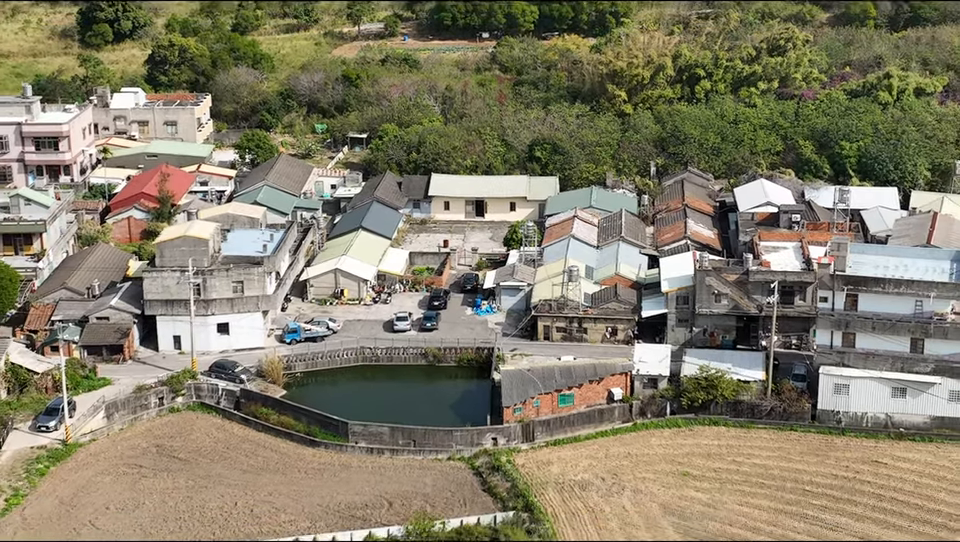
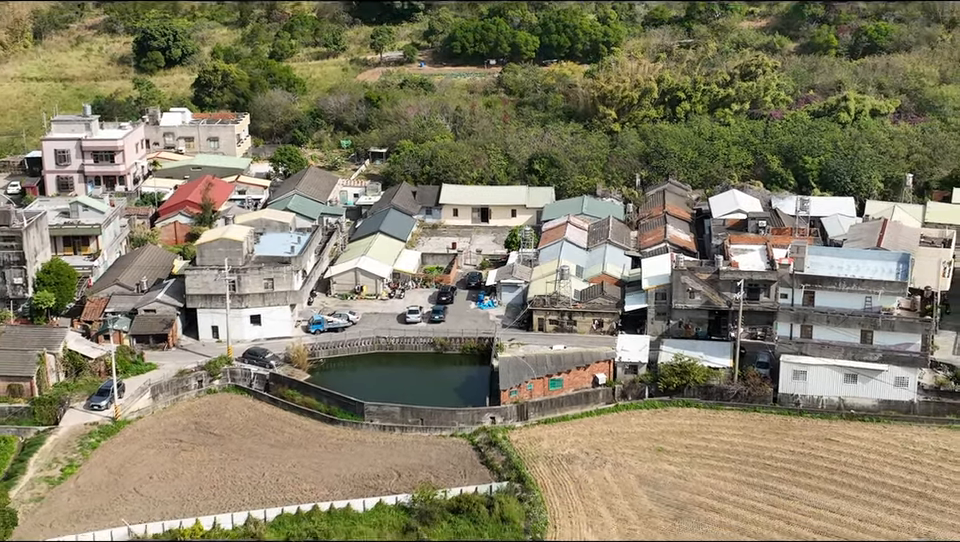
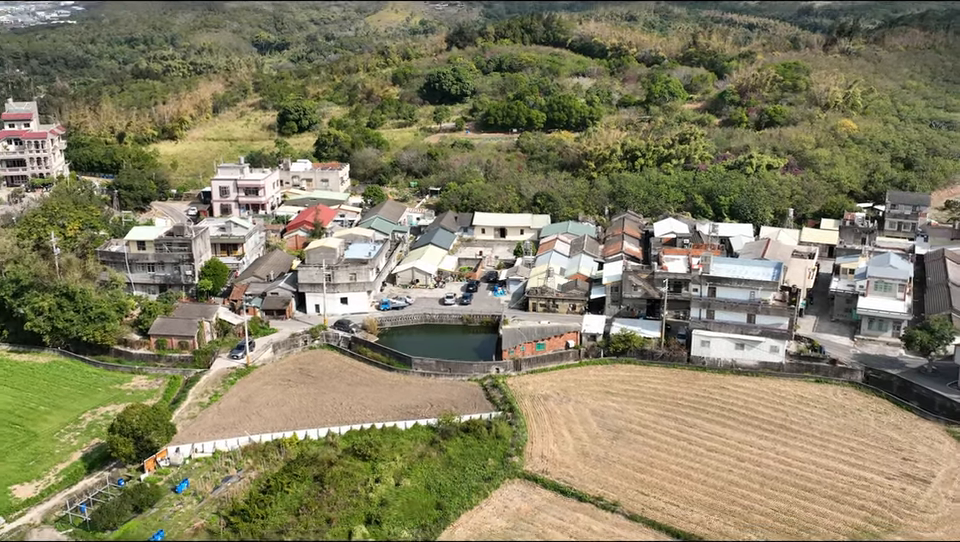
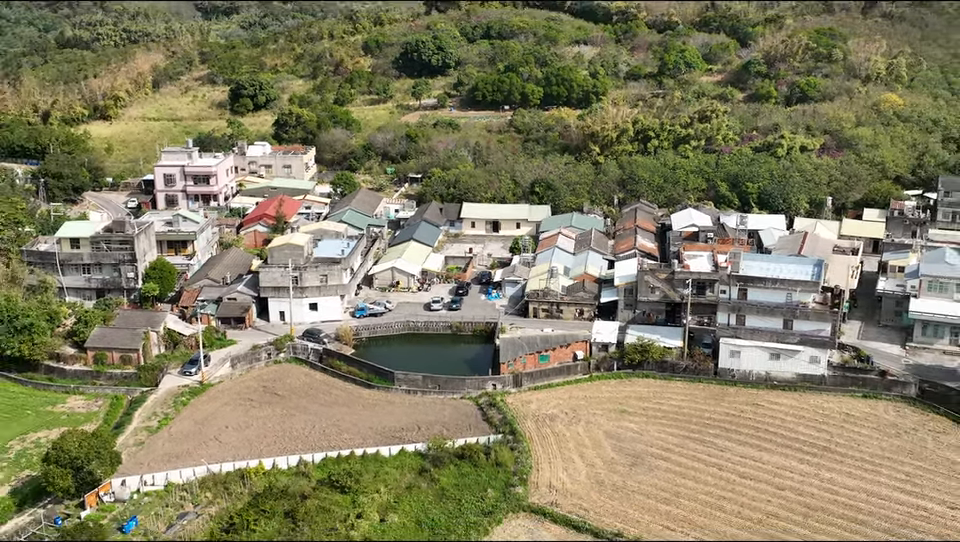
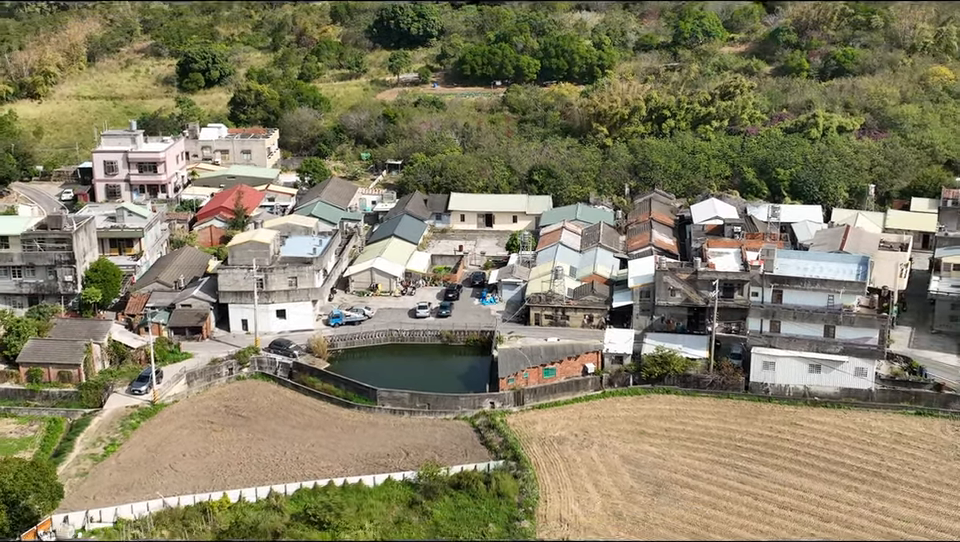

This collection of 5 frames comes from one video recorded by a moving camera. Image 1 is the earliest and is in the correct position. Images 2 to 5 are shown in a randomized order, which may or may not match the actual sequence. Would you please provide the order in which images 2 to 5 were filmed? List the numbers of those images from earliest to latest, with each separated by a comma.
2, 5, 4, 3
